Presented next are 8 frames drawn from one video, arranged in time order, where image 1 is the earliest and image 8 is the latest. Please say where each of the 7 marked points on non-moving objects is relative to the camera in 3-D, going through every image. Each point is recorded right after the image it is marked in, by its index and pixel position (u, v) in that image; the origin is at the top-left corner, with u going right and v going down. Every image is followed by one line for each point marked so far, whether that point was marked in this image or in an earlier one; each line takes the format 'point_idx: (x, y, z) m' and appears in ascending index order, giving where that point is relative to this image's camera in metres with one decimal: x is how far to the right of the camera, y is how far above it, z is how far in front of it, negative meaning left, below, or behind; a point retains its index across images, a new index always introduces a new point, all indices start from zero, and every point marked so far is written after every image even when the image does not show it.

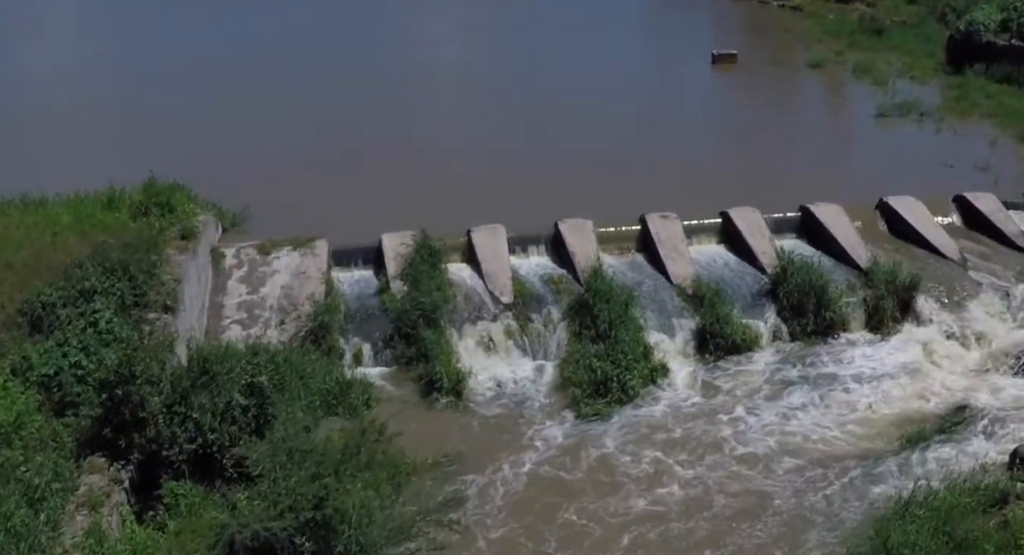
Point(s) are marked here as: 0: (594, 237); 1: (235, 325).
0: (+0.9, +0.5, +13.1) m
1: (-2.9, -0.5, +11.9) m
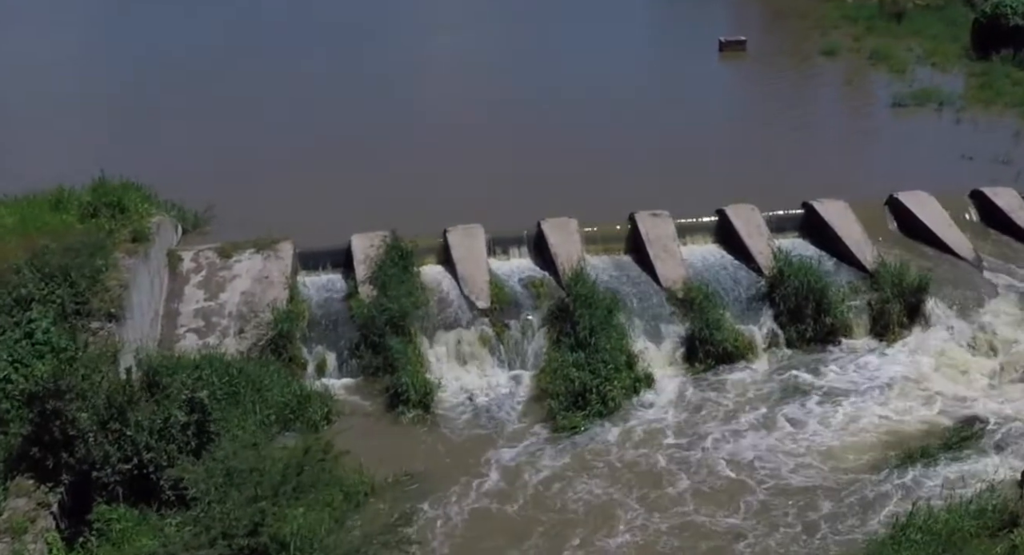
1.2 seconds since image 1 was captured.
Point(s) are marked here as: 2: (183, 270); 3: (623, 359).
0: (+0.7, +0.4, +12.3) m
1: (-3.1, -0.5, +11.2) m
2: (-3.4, +0.1, +11.8) m
3: (+1.0, -0.8, +10.8) m
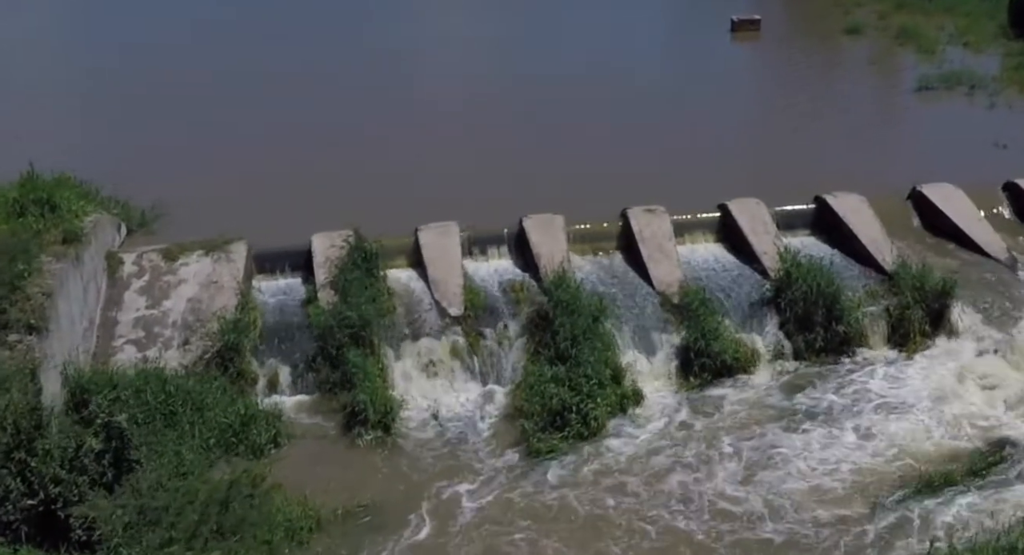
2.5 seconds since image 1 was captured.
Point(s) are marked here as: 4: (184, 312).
0: (+0.5, +0.4, +11.1) m
1: (-3.4, -0.6, +10.1) m
2: (-3.7, 0.0, +10.7) m
3: (+0.8, -0.8, +9.6) m
4: (-3.0, -0.3, +10.4) m
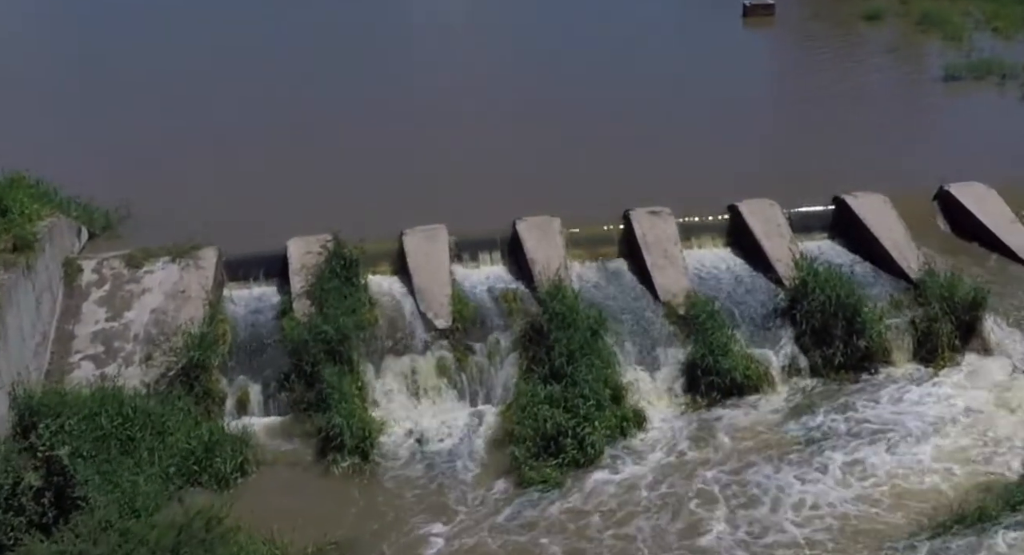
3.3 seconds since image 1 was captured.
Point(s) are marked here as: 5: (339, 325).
0: (+0.4, +0.3, +10.2) m
1: (-3.5, -0.7, +9.3) m
2: (-3.7, -0.1, +9.9) m
3: (+0.7, -0.9, +8.8) m
4: (-3.1, -0.4, +9.6) m
5: (-1.4, -0.4, +9.2) m
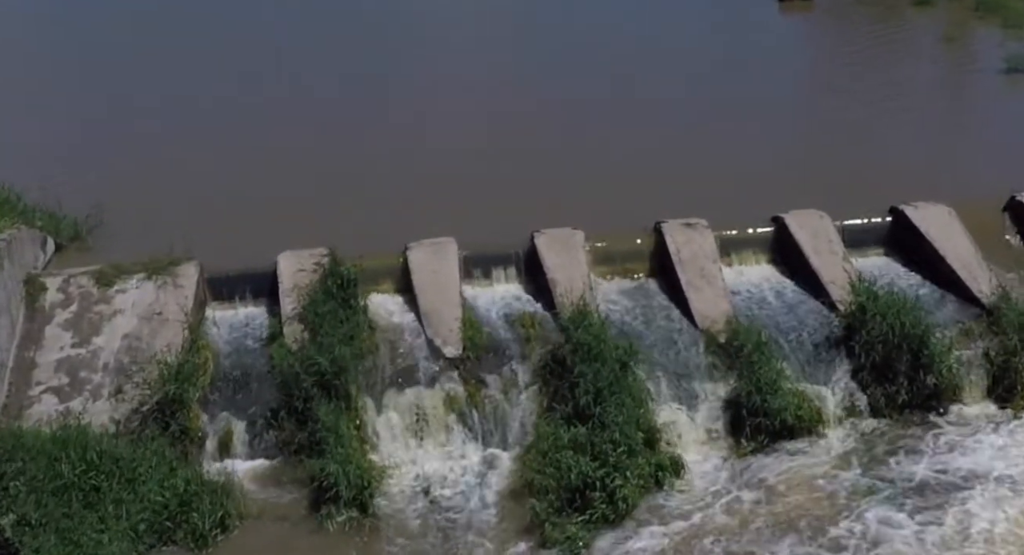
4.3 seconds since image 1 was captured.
0: (+0.6, +0.2, +9.1) m
1: (-3.3, -0.8, +8.2) m
2: (-3.6, -0.2, +8.8) m
3: (+0.9, -1.1, +7.7) m
4: (-2.9, -0.6, +8.5) m
5: (-1.3, -0.6, +8.1) m
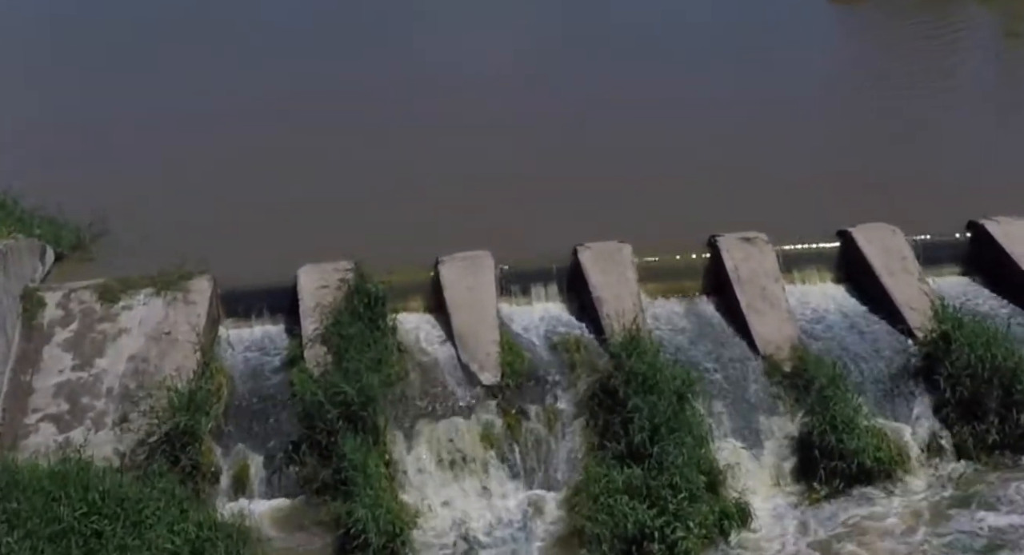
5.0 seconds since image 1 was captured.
0: (+0.9, 0.0, +8.3) m
1: (-3.0, -1.0, +7.4) m
2: (-3.3, -0.3, +8.0) m
3: (+1.2, -1.2, +6.9) m
4: (-2.6, -0.7, +7.7) m
5: (-1.0, -0.7, +7.3) m
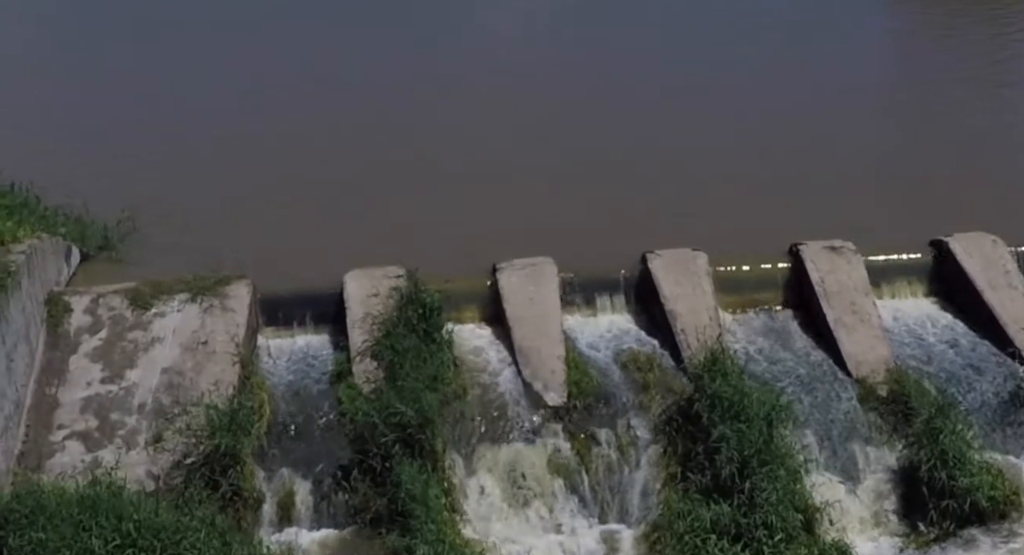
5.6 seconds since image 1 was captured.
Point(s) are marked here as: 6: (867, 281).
0: (+1.3, 0.0, +7.7) m
1: (-2.6, -1.0, +6.8) m
2: (-2.9, -0.3, +7.4) m
3: (+1.6, -1.3, +6.3) m
4: (-2.2, -0.7, +7.1) m
5: (-0.5, -0.7, +6.7) m
6: (+2.4, 0.0, +7.6) m
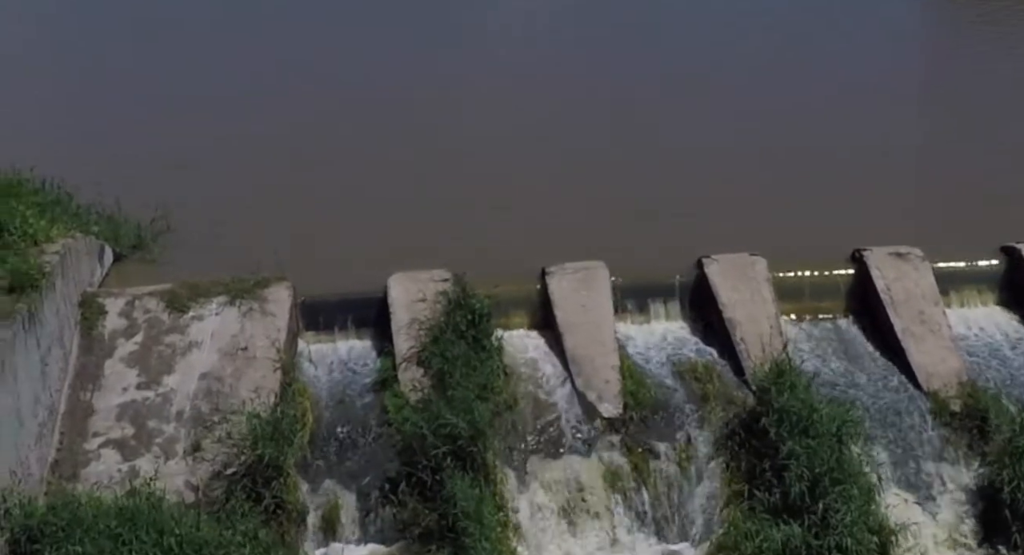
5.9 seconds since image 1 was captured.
0: (+1.6, -0.1, +7.3) m
1: (-2.3, -1.0, +6.5) m
2: (-2.5, -0.3, +7.1) m
3: (+1.9, -1.4, +6.0) m
4: (-1.9, -0.7, +6.8) m
5: (-0.2, -0.8, +6.4) m
6: (+2.7, -0.1, +7.3) m
